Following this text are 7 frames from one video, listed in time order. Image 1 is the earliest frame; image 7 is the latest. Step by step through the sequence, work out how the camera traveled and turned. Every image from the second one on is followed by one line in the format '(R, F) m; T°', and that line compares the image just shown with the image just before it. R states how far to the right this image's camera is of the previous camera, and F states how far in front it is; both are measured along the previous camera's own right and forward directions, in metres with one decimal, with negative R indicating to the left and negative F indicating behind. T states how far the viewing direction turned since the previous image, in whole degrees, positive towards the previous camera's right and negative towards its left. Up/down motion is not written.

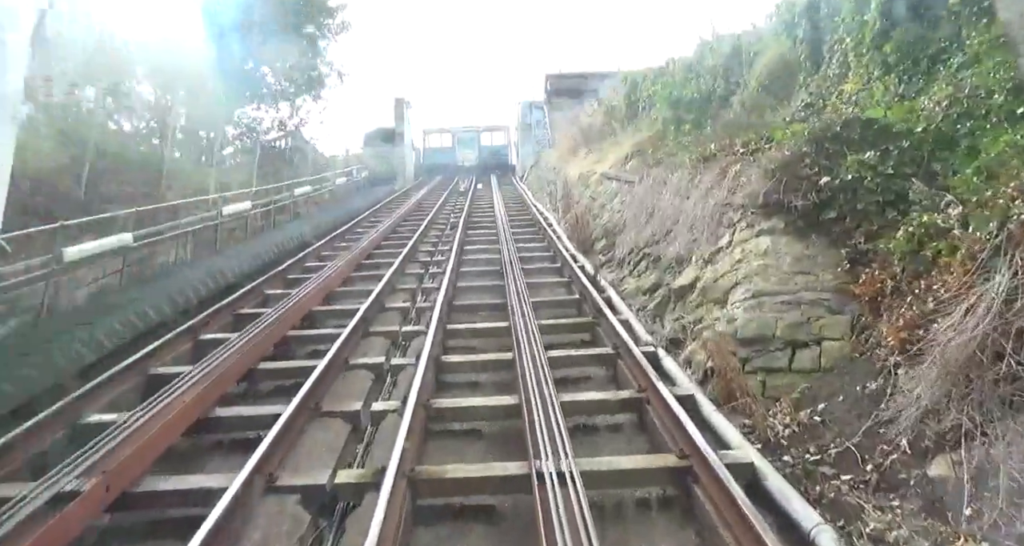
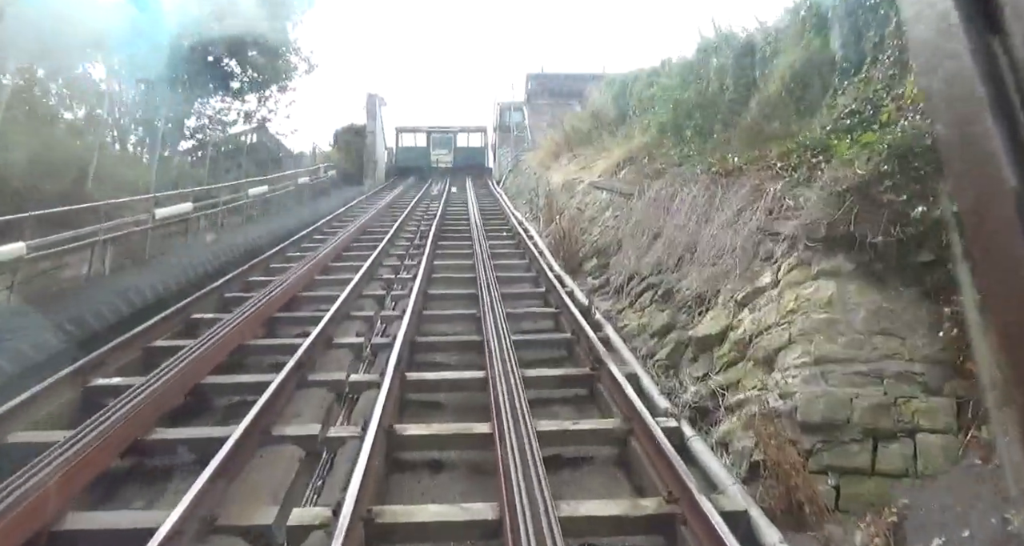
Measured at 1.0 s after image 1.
(0.0, +1.1) m; +3°
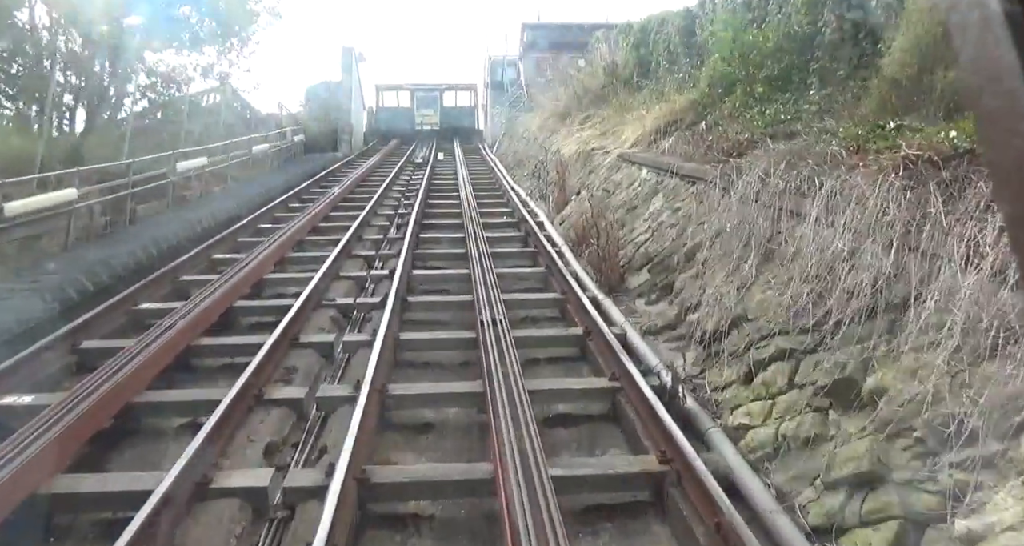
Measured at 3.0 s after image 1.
(-0.2, +2.3) m; +1°
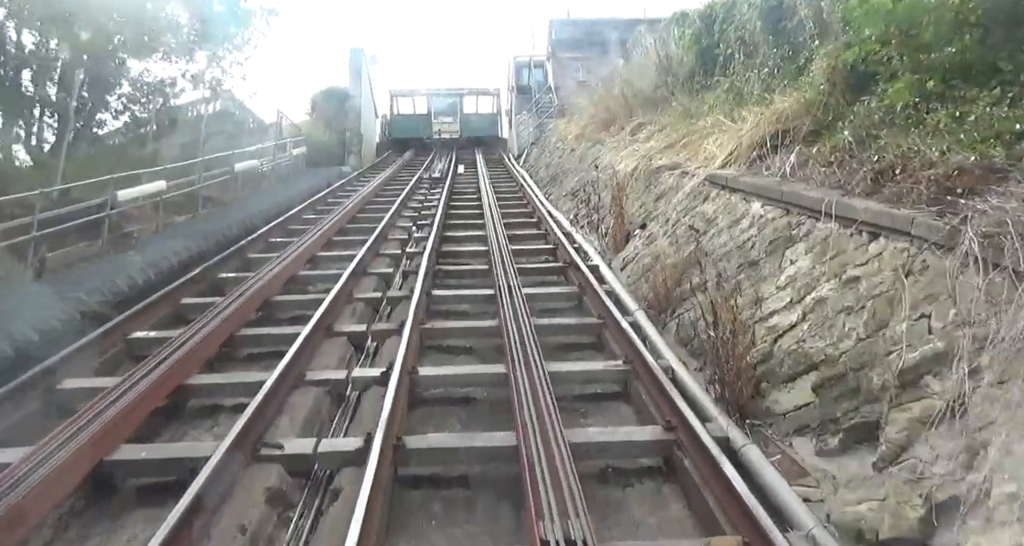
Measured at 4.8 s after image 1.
(-0.3, +2.0) m; -2°
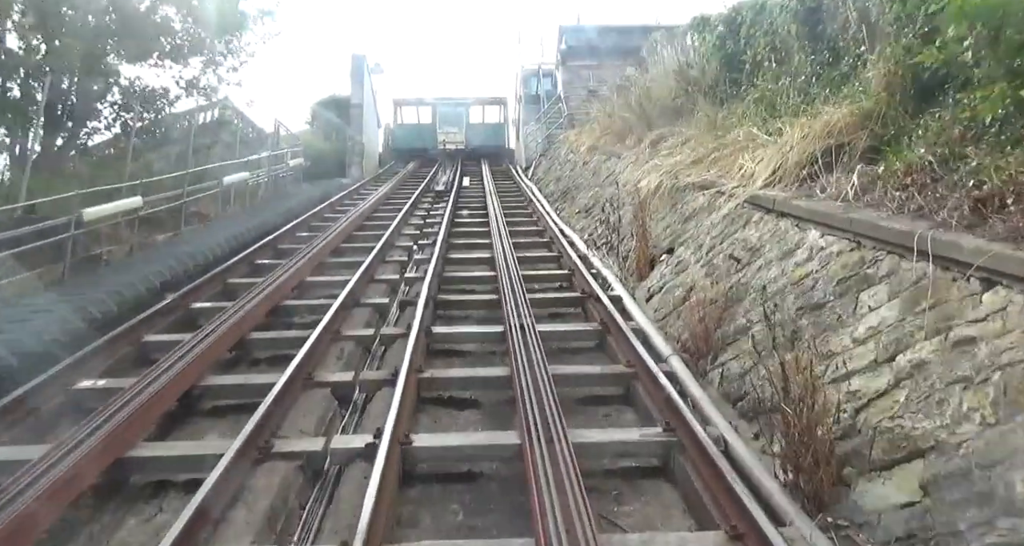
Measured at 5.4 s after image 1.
(-0.1, +0.7) m; 0°
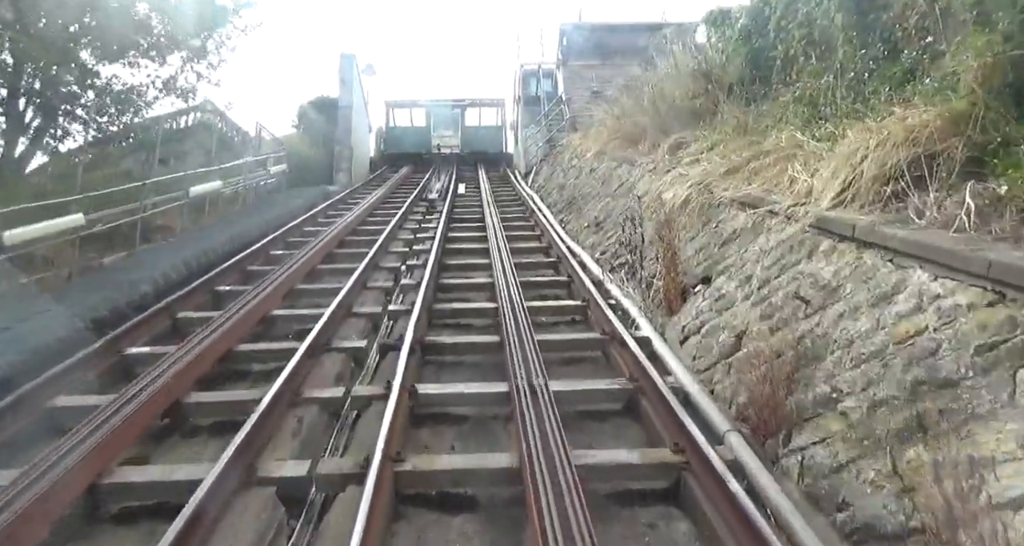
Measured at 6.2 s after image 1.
(-0.1, +0.9) m; 0°
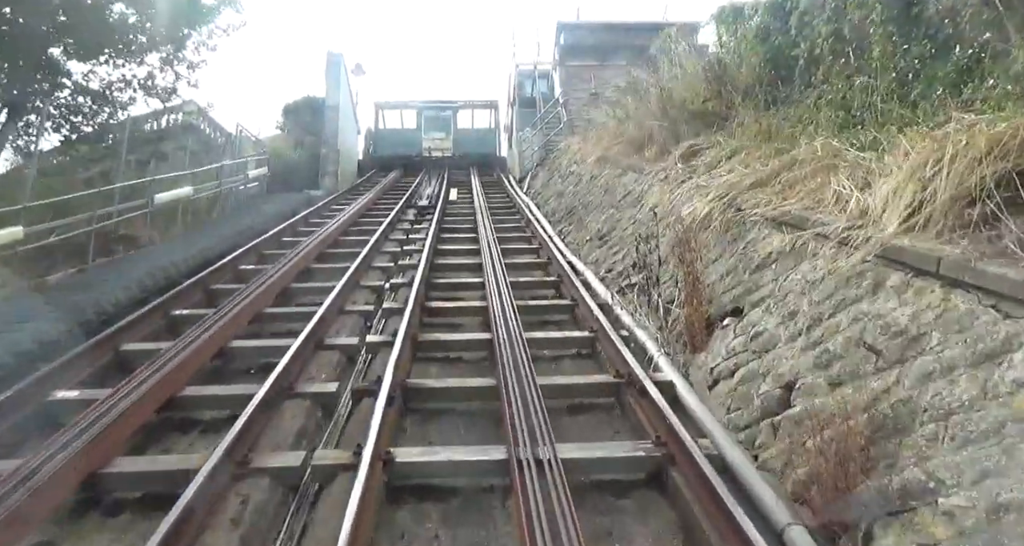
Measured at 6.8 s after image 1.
(0.0, +0.7) m; +1°
